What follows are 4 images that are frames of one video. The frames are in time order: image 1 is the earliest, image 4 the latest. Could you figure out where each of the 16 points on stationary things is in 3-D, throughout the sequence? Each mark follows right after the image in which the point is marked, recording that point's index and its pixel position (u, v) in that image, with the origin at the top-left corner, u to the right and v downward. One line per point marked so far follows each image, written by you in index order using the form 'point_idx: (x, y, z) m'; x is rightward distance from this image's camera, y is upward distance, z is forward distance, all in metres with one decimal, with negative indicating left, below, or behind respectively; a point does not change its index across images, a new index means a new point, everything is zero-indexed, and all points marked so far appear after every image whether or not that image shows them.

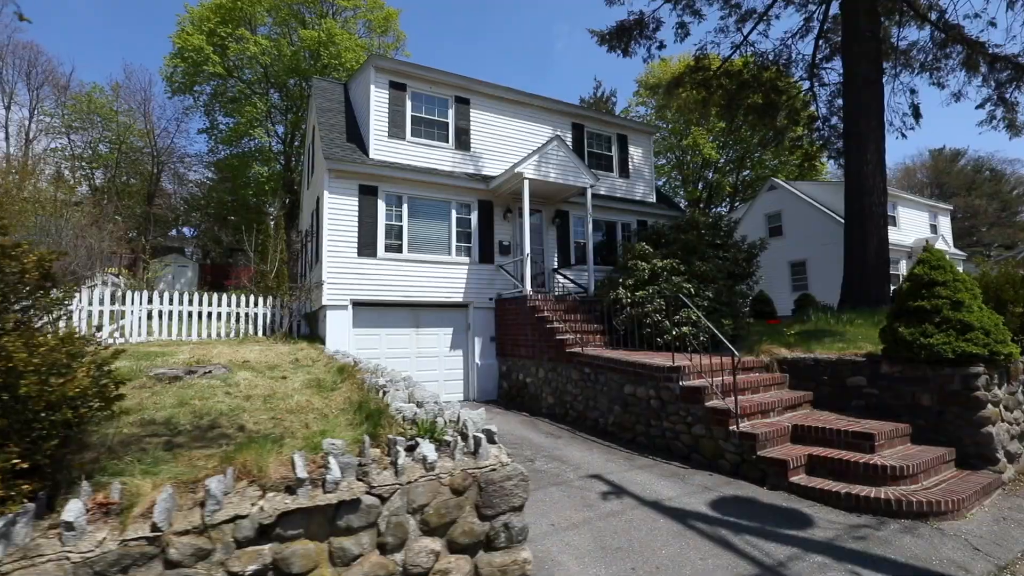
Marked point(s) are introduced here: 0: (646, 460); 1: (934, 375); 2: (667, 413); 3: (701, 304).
0: (+1.7, -2.2, +7.0) m
1: (+5.0, -1.0, +6.3) m
2: (+2.1, -1.7, +7.2) m
3: (+3.3, -0.3, +9.3) m
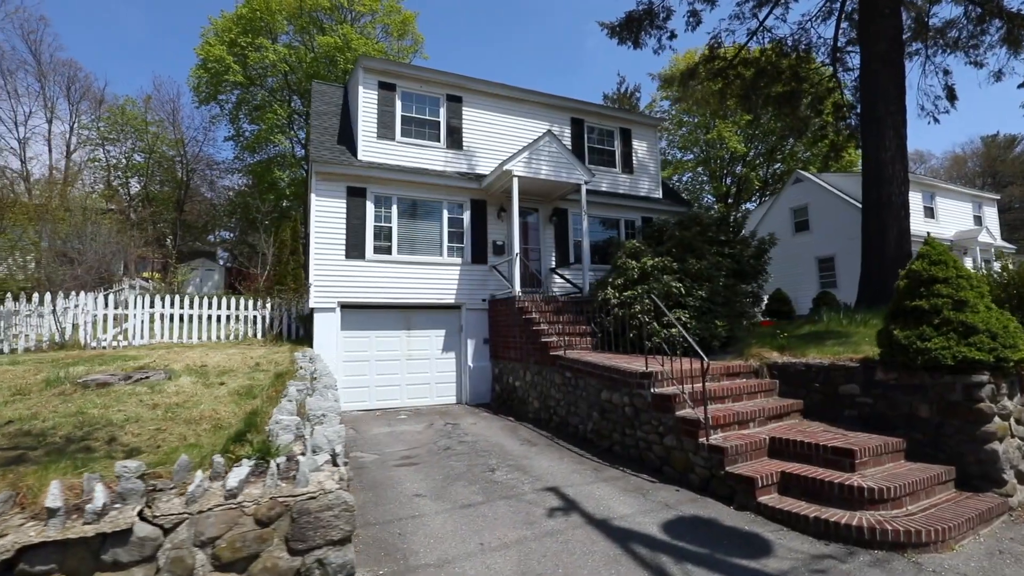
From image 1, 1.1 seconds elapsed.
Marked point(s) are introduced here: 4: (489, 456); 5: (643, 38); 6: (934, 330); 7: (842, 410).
0: (+1.3, -2.2, +6.5) m
1: (+4.5, -1.0, +5.6) m
2: (+1.6, -1.7, +6.7) m
3: (+3.0, -0.3, +8.8) m
4: (-0.3, -2.3, +7.2) m
5: (+3.4, +6.6, +14.0) m
6: (+4.5, -0.5, +5.6) m
7: (+4.0, -1.5, +6.4) m
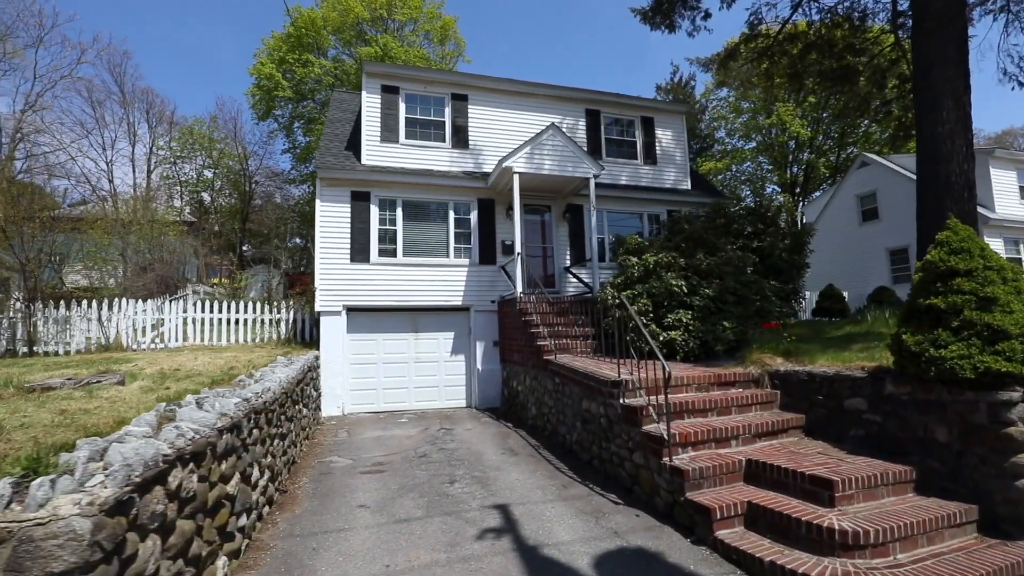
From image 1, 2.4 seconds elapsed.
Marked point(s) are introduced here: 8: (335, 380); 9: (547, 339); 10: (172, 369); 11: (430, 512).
0: (+0.8, -2.3, +6.0) m
1: (+3.8, -1.0, +4.6) m
2: (+1.2, -1.7, +6.1) m
3: (+2.8, -0.2, +7.9) m
4: (-0.7, -2.3, +6.8) m
5: (+3.9, +6.6, +13.0) m
6: (+3.8, -0.4, +4.6) m
7: (+3.4, -1.4, +5.4) m
8: (-3.3, -1.7, +9.9) m
9: (+0.6, -0.8, +8.6) m
10: (-4.3, -1.0, +6.7) m
11: (-0.8, -2.3, +5.4) m
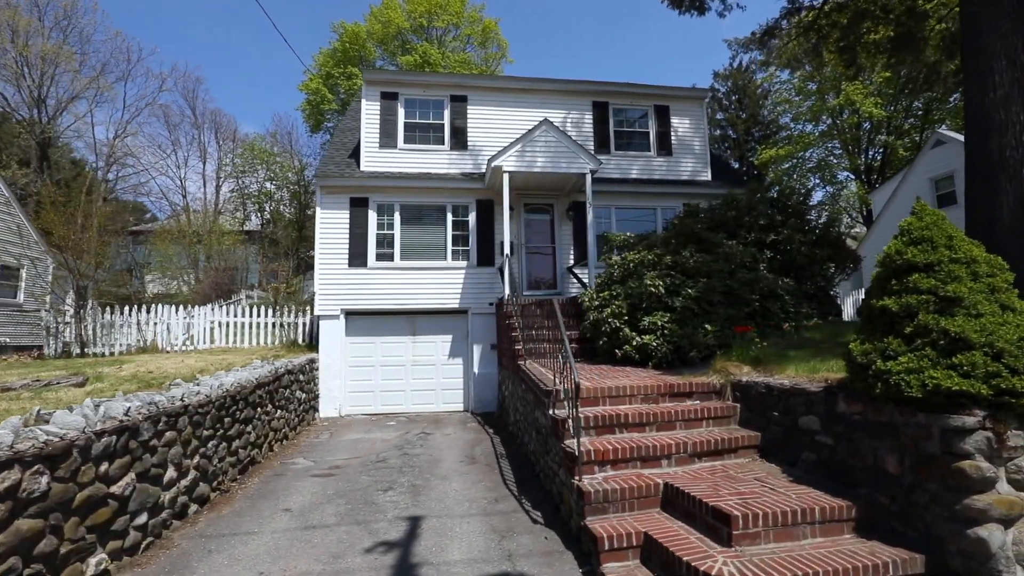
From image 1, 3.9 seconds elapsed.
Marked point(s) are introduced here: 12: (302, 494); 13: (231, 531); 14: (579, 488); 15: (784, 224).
0: (0.0, -2.3, +5.6) m
1: (+2.8, -1.0, +3.8) m
2: (+0.4, -1.7, +5.7) m
3: (+2.3, -0.3, +7.2) m
4: (-1.3, -2.3, +6.7) m
5: (+4.1, +6.6, +12.1) m
6: (+2.8, -0.4, +3.8) m
7: (+2.5, -1.4, +4.7) m
8: (-3.4, -1.8, +10.1) m
9: (+0.2, -0.9, +8.2) m
10: (-4.9, -1.1, +7.1) m
11: (-1.7, -2.3, +5.3) m
12: (-2.4, -2.4, +6.1) m
13: (-2.7, -2.3, +5.1) m
14: (+0.6, -1.7, +4.5) m
15: (+4.5, +1.0, +8.9) m
